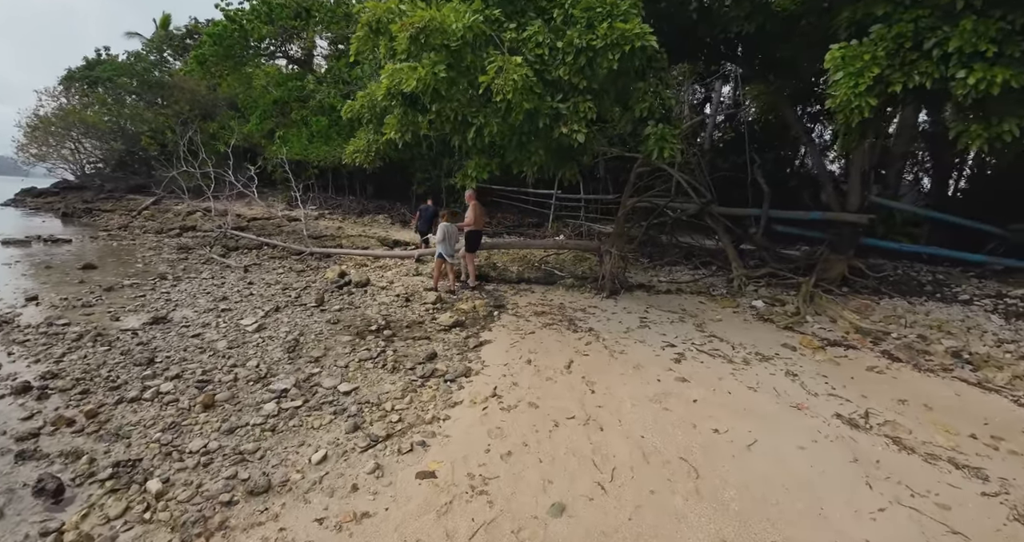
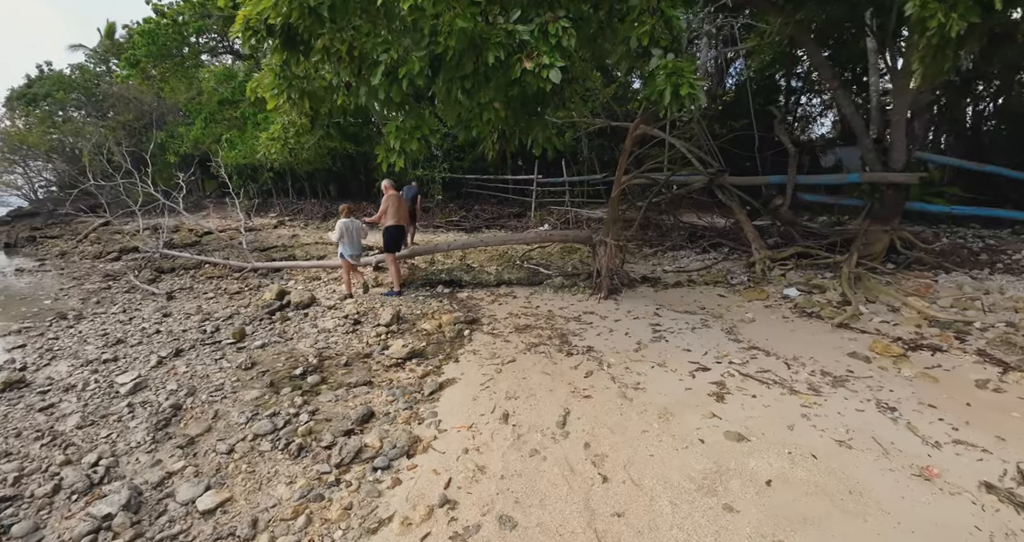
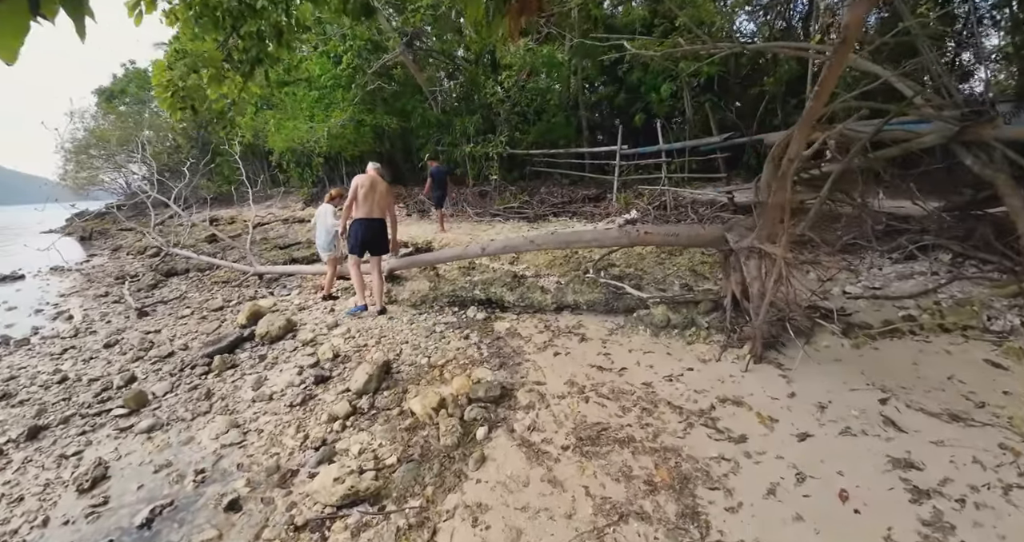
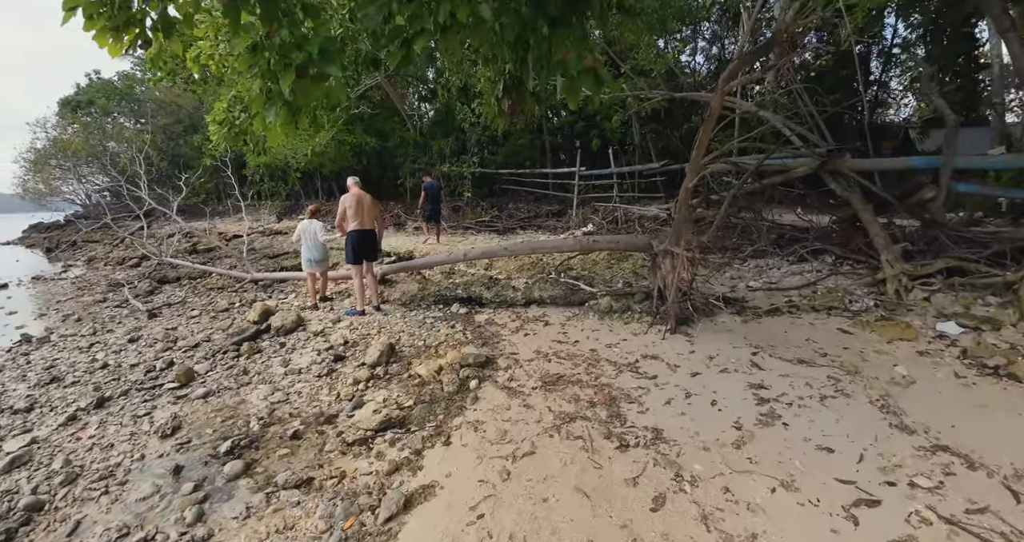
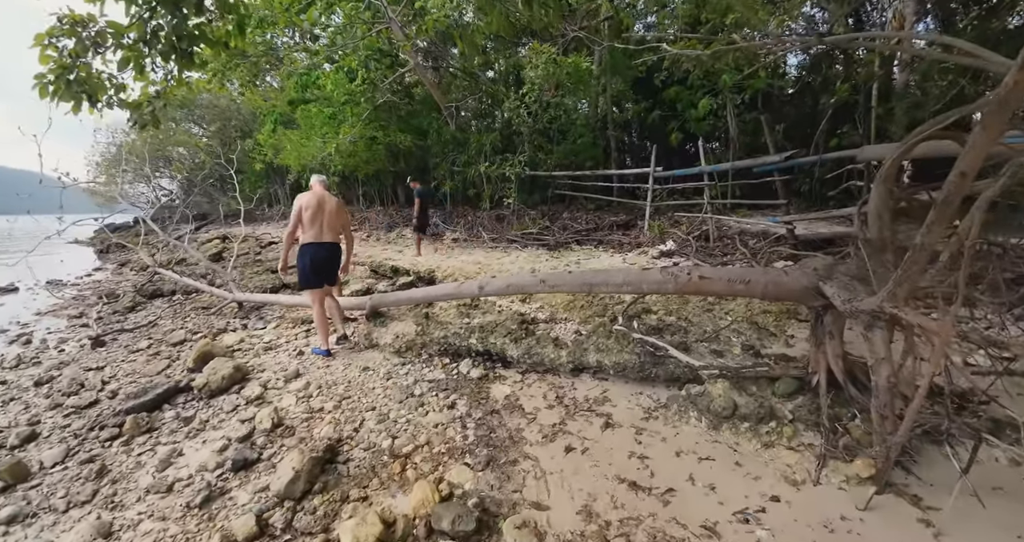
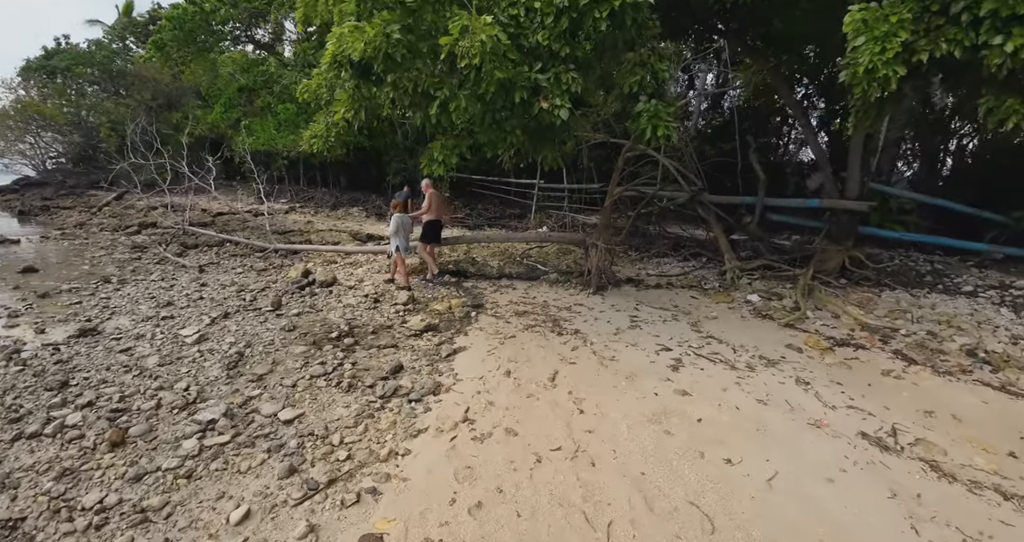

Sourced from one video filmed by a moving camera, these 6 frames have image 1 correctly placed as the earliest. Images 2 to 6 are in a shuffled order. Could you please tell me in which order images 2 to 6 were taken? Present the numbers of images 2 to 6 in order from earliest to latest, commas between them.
6, 2, 4, 3, 5
